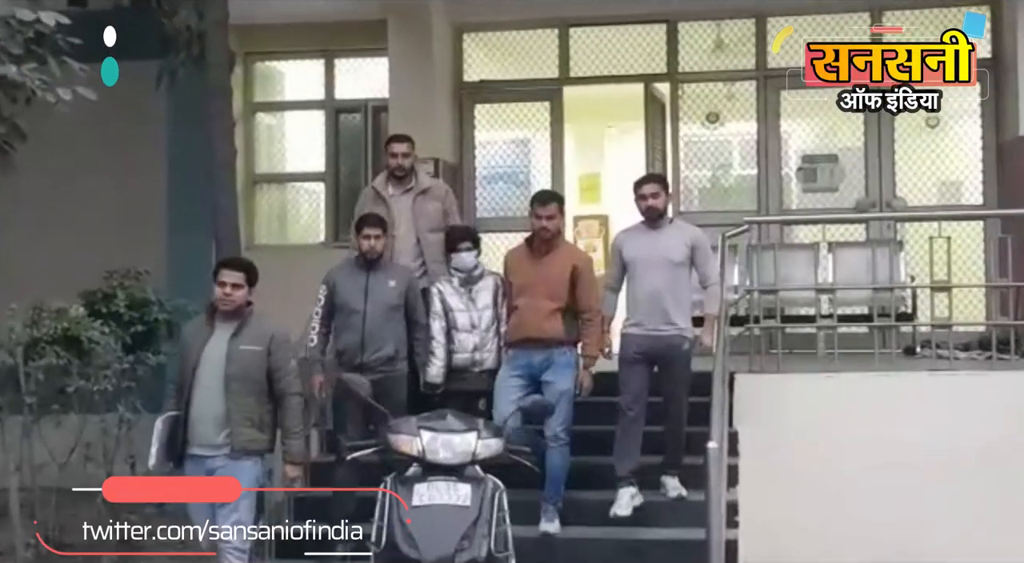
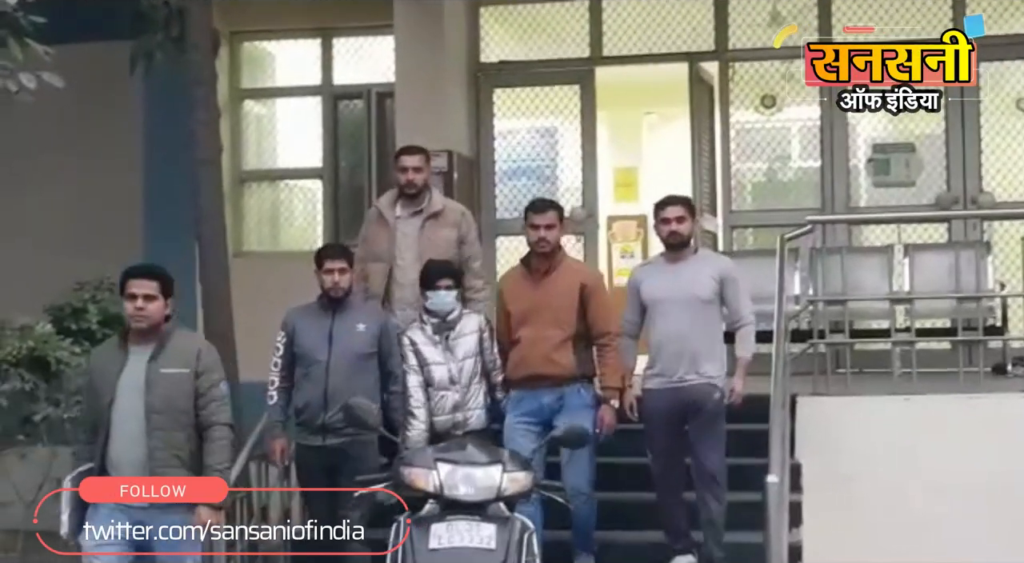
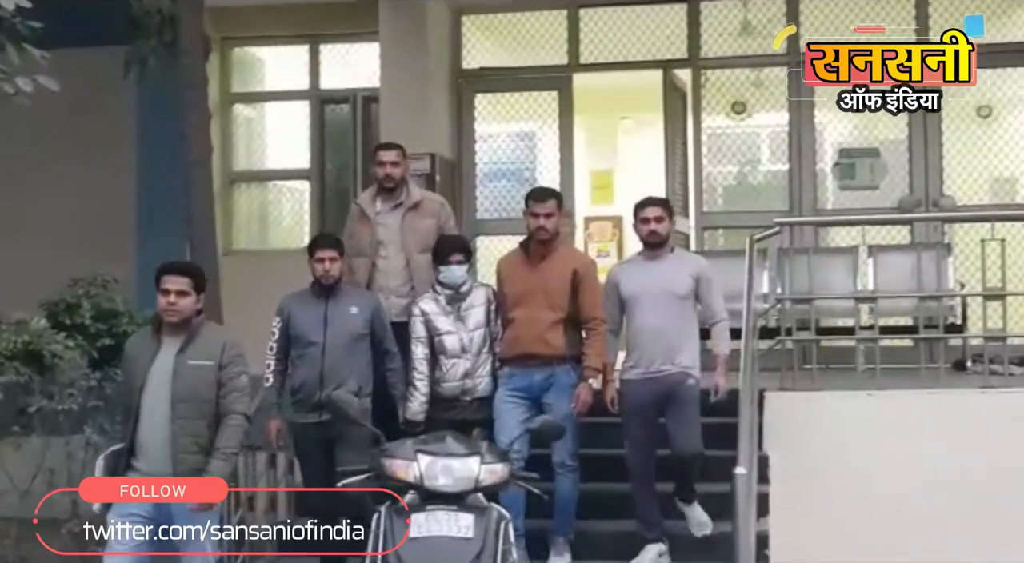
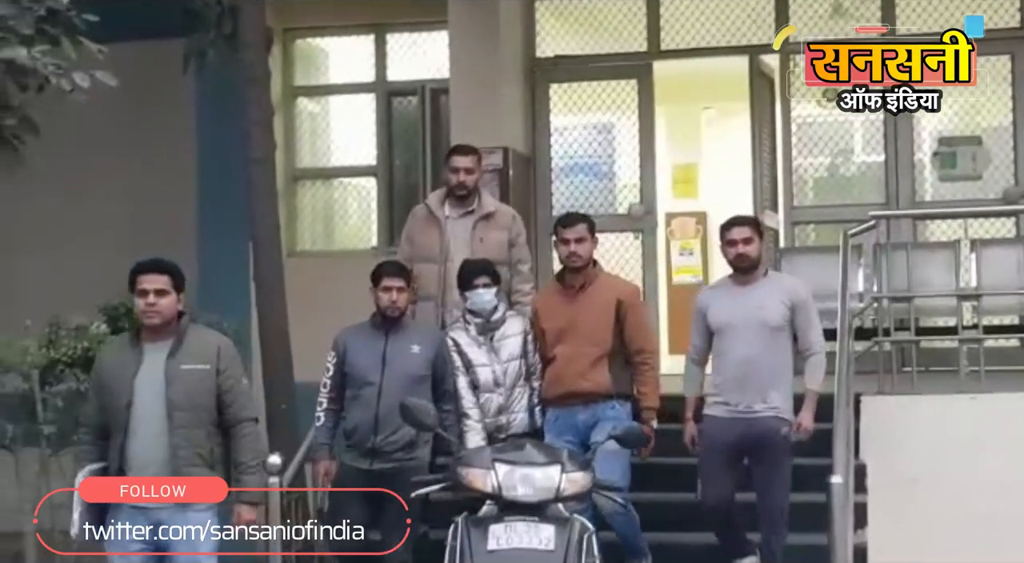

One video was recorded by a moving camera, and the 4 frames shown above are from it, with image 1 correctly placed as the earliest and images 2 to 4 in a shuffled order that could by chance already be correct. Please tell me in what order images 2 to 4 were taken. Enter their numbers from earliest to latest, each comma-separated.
3, 2, 4
